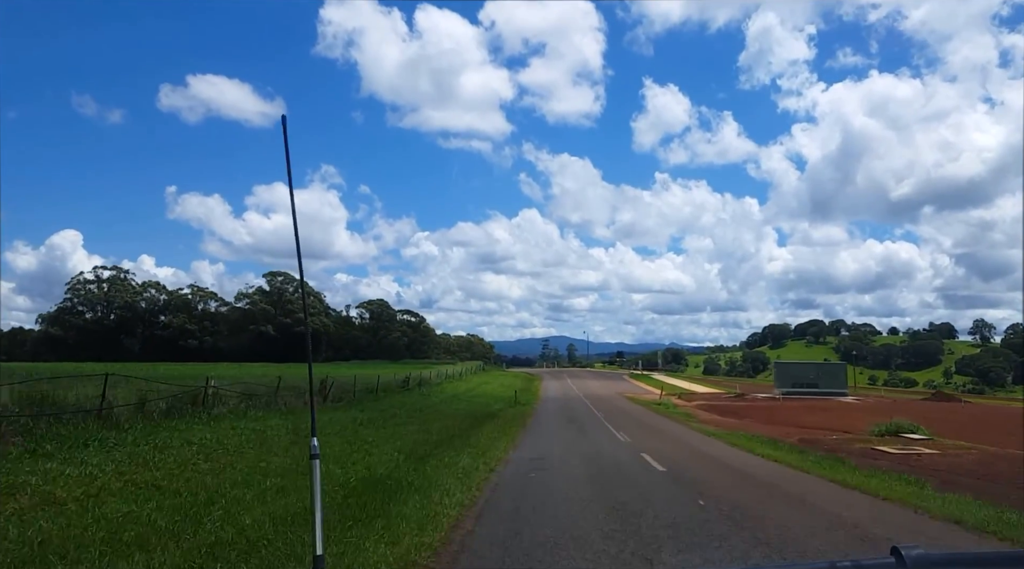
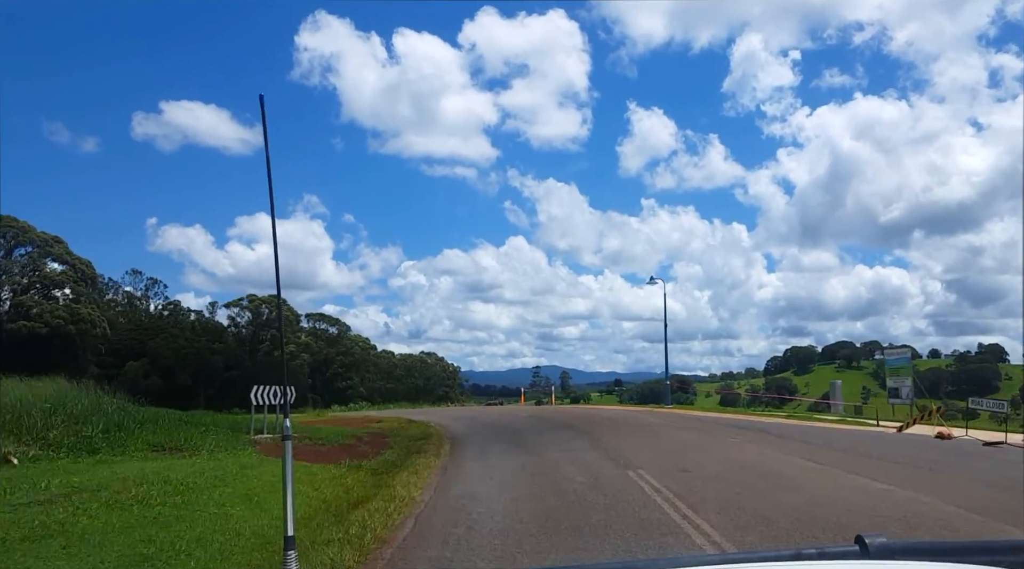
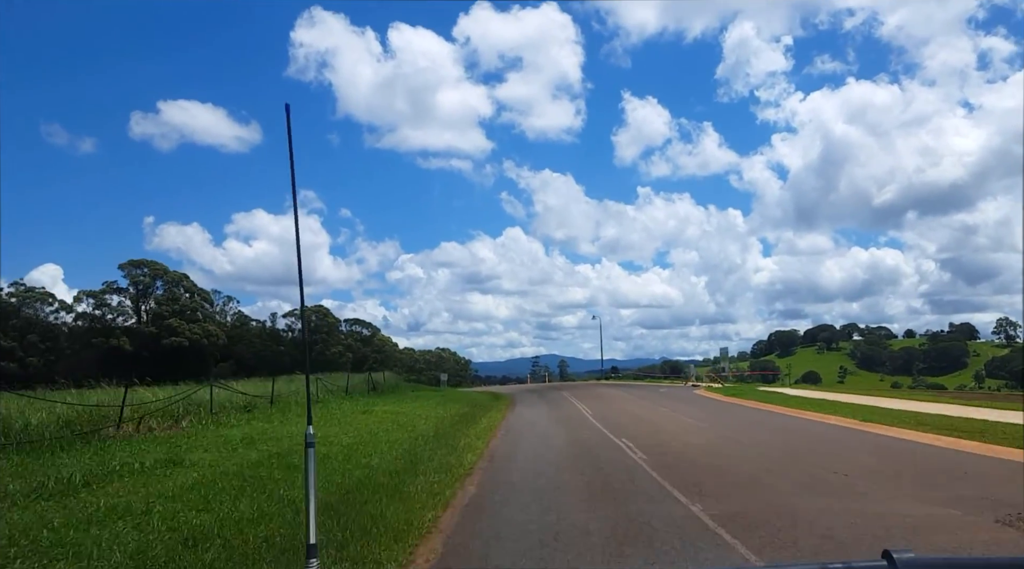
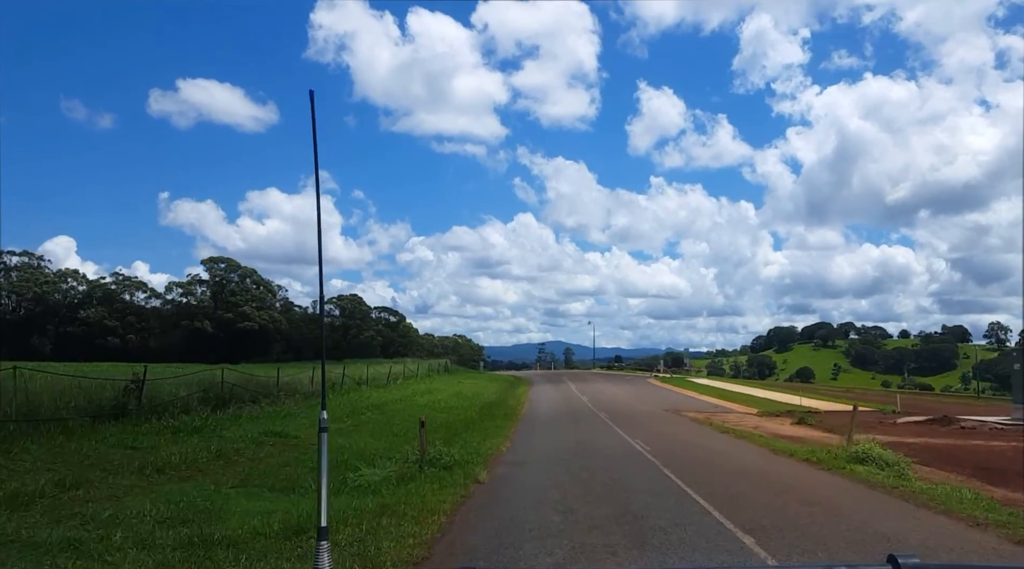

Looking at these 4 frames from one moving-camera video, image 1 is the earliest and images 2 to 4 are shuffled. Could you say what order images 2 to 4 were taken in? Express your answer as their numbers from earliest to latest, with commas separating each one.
4, 3, 2
